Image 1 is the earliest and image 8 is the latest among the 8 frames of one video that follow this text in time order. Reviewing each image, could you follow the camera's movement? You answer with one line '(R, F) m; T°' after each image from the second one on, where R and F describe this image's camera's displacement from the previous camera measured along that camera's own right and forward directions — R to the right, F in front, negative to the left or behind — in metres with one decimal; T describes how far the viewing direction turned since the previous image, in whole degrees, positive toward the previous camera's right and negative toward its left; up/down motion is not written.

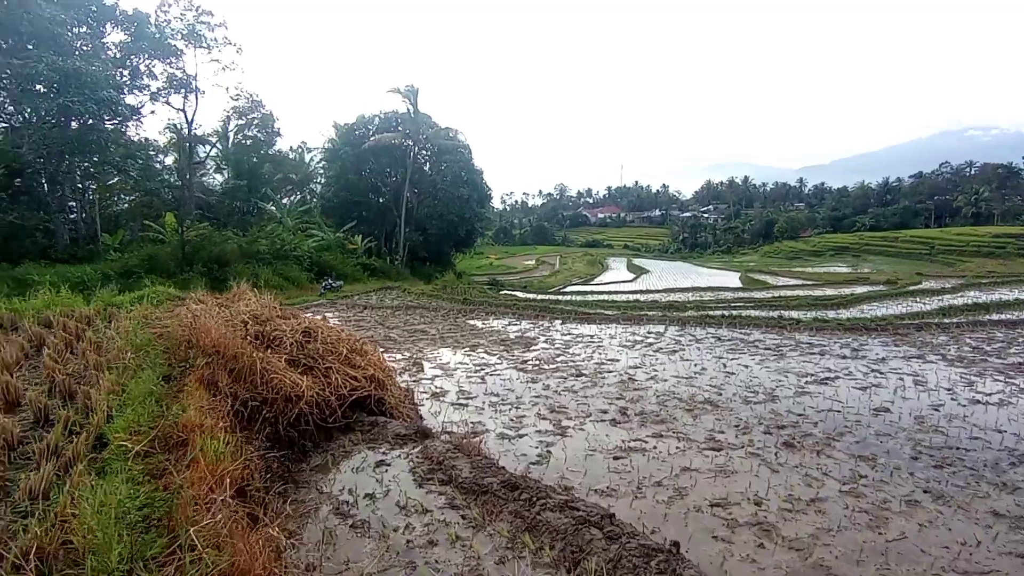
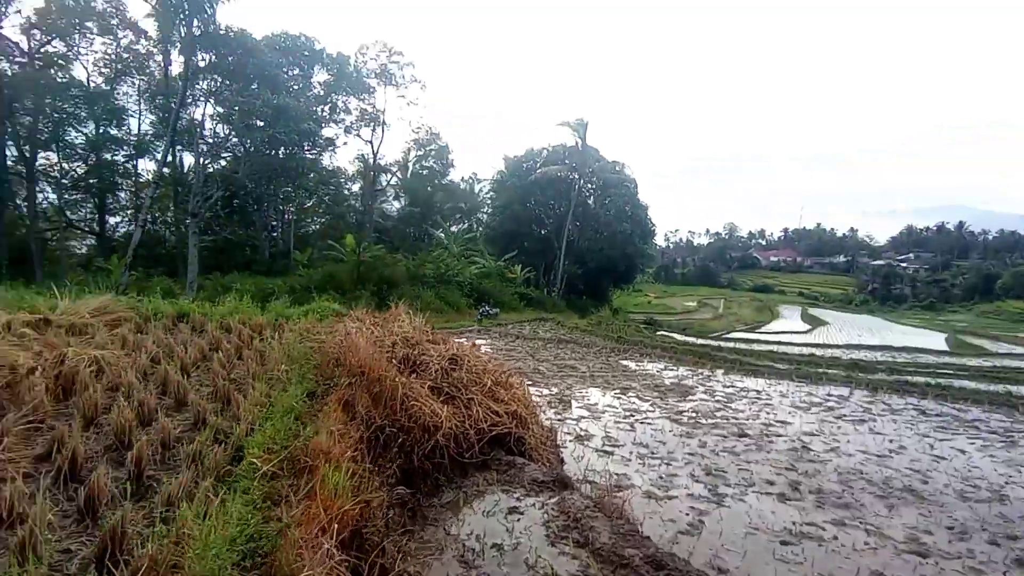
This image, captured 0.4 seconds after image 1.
(0.0, +0.3) m; -14°
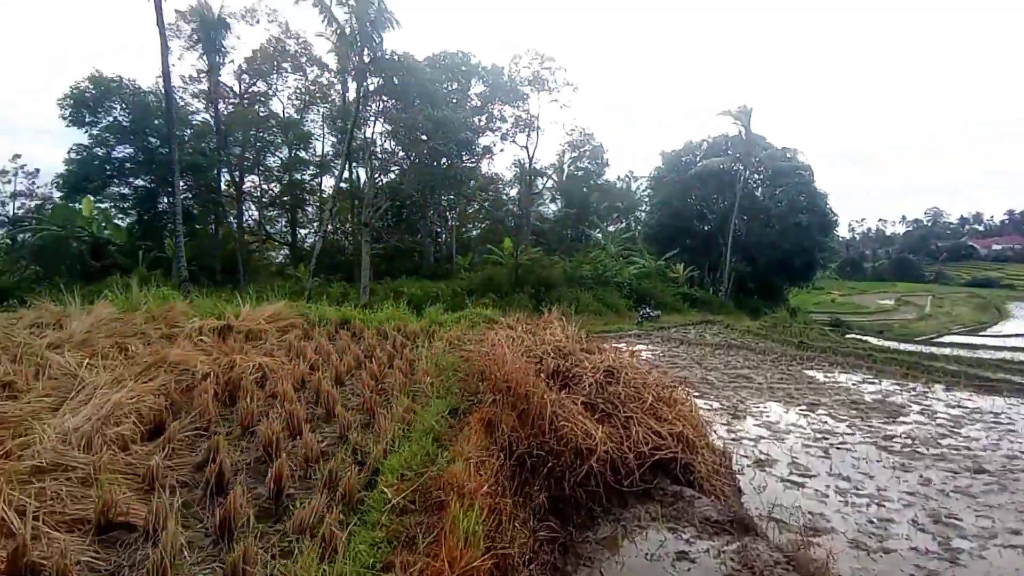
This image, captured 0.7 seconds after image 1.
(0.0, +0.4) m; -15°
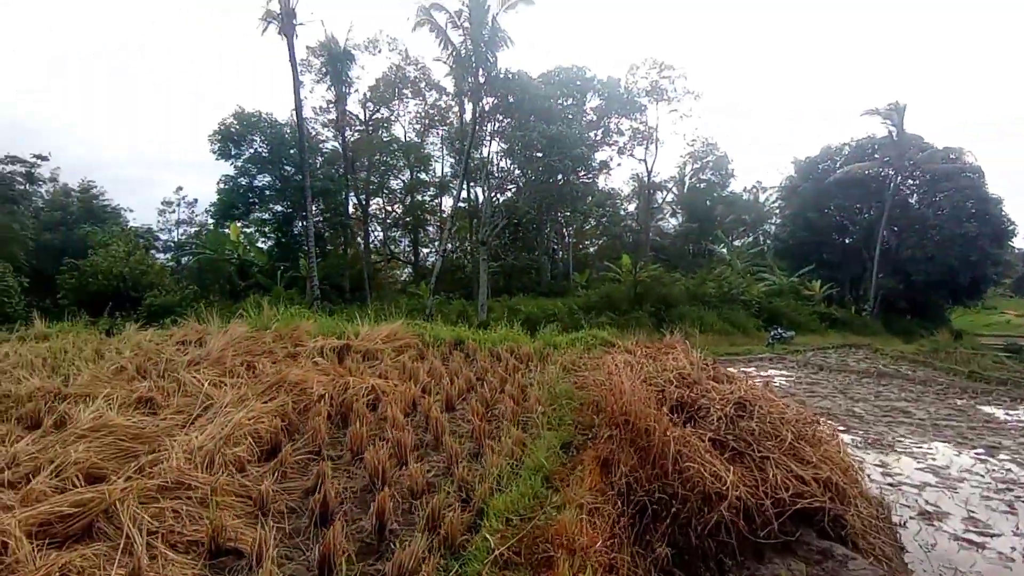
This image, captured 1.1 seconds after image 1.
(0.0, +0.2) m; -11°
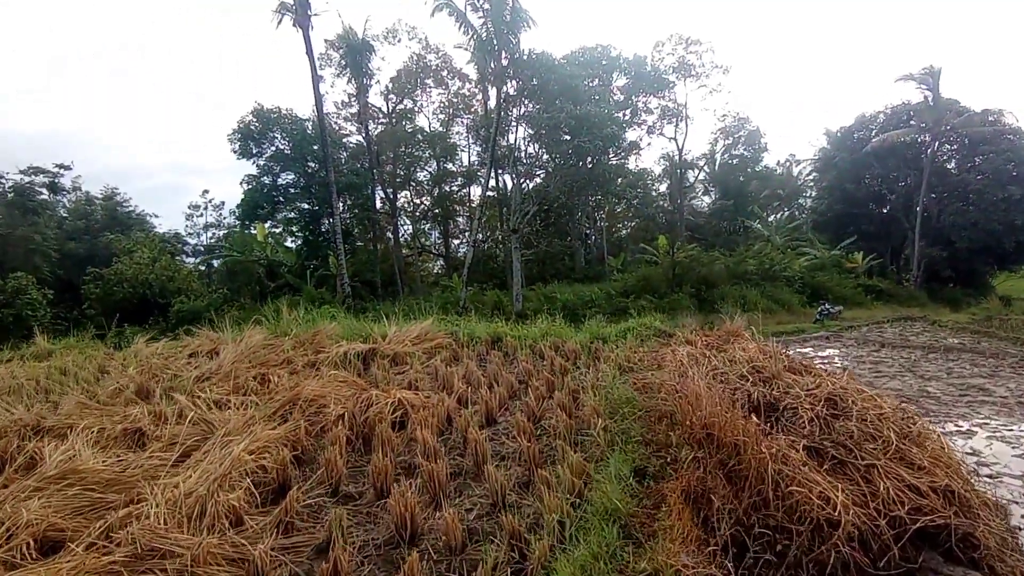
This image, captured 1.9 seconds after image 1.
(-0.1, +0.5) m; -3°
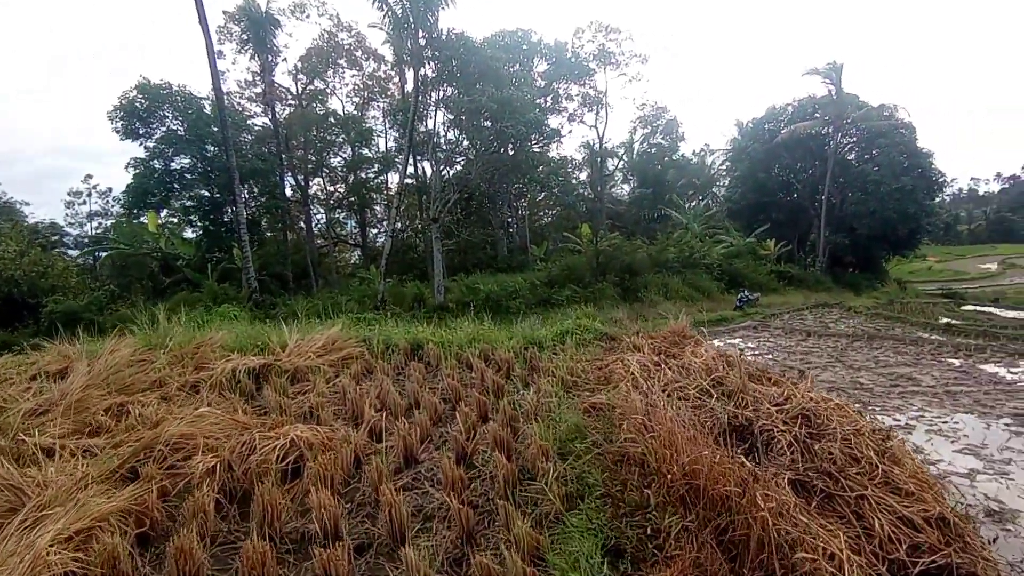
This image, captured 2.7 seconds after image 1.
(0.0, +0.6) m; +7°
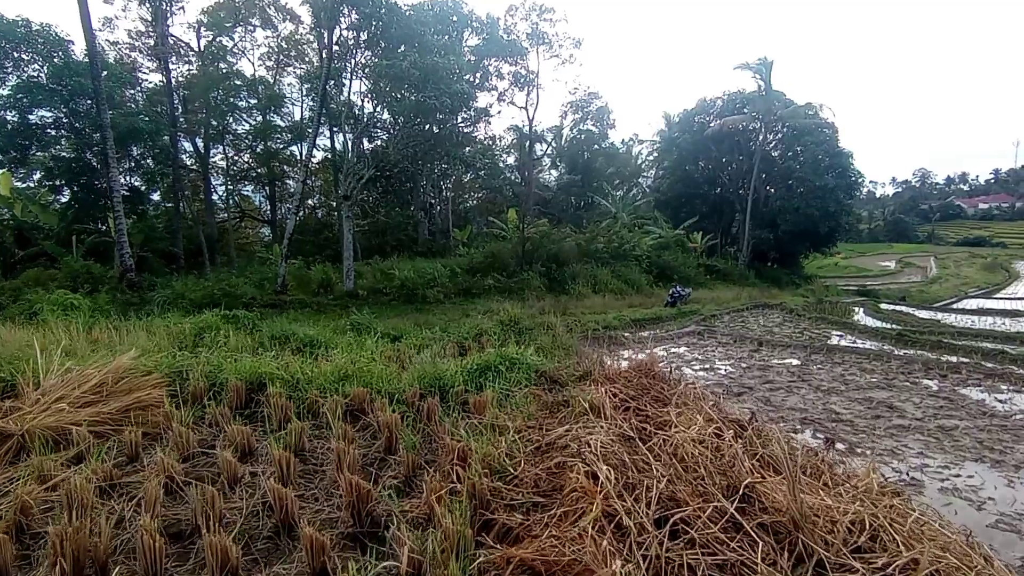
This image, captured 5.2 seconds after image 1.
(+0.1, +1.4) m; +7°
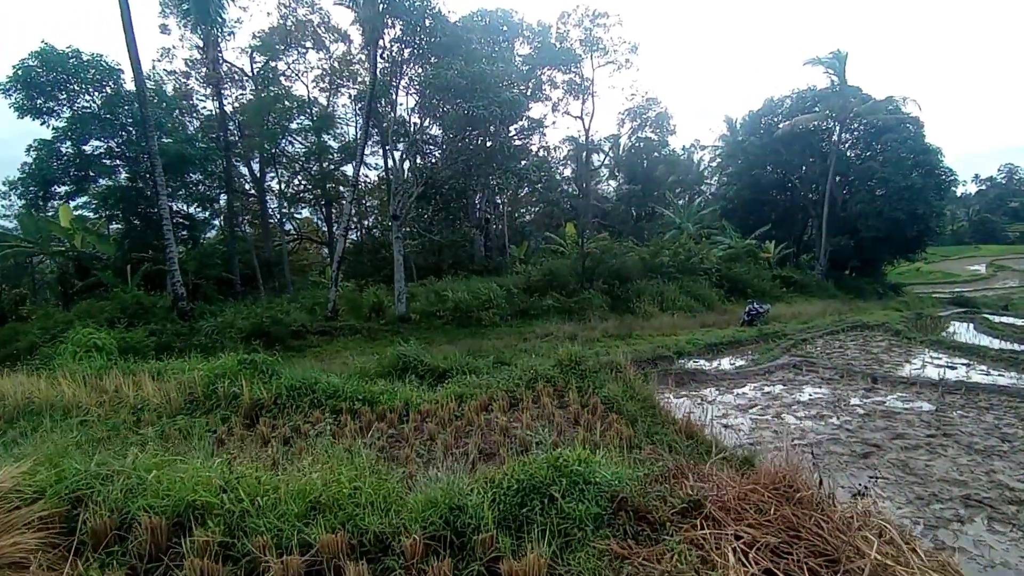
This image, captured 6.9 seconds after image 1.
(0.0, +1.0) m; -5°
